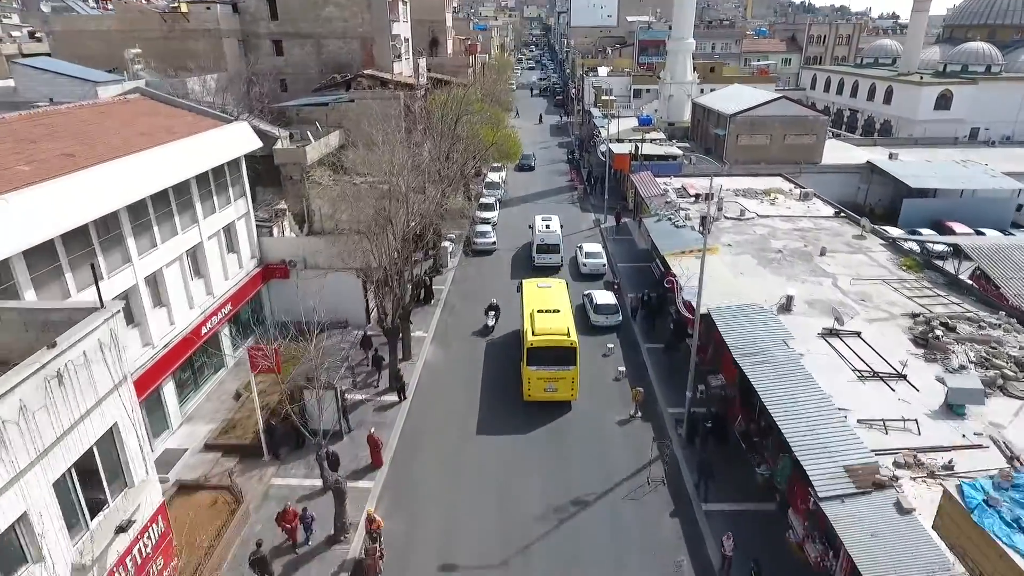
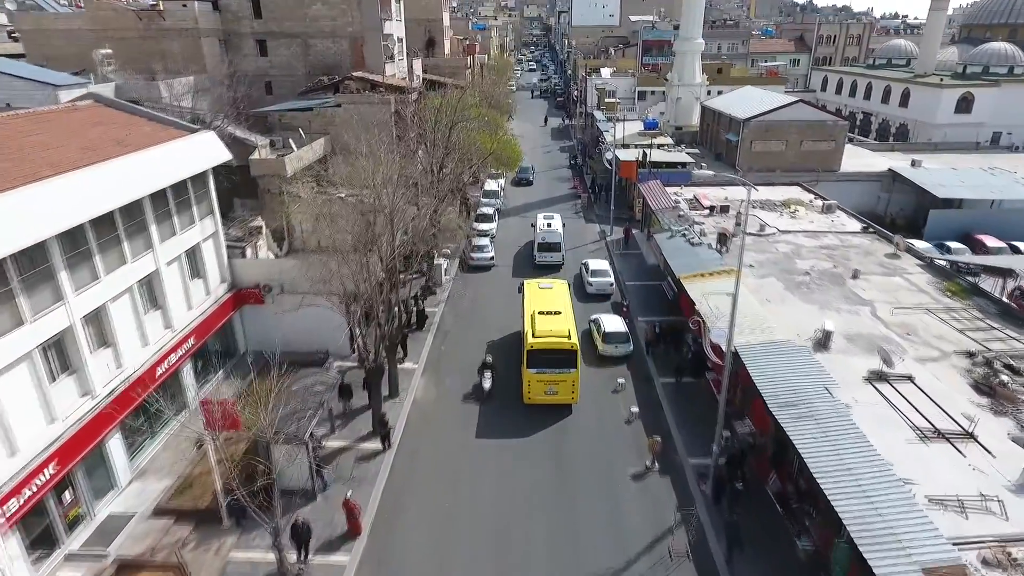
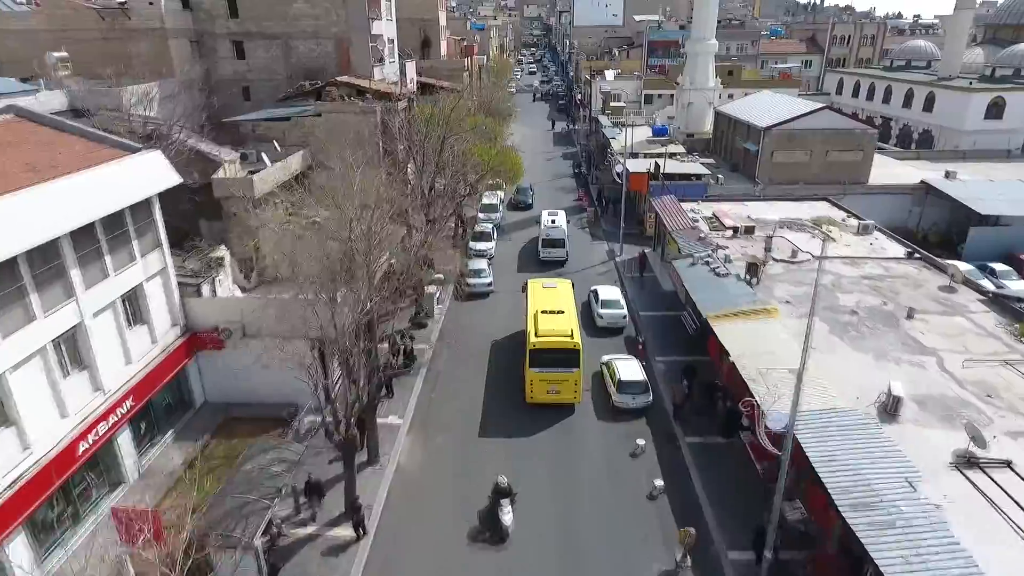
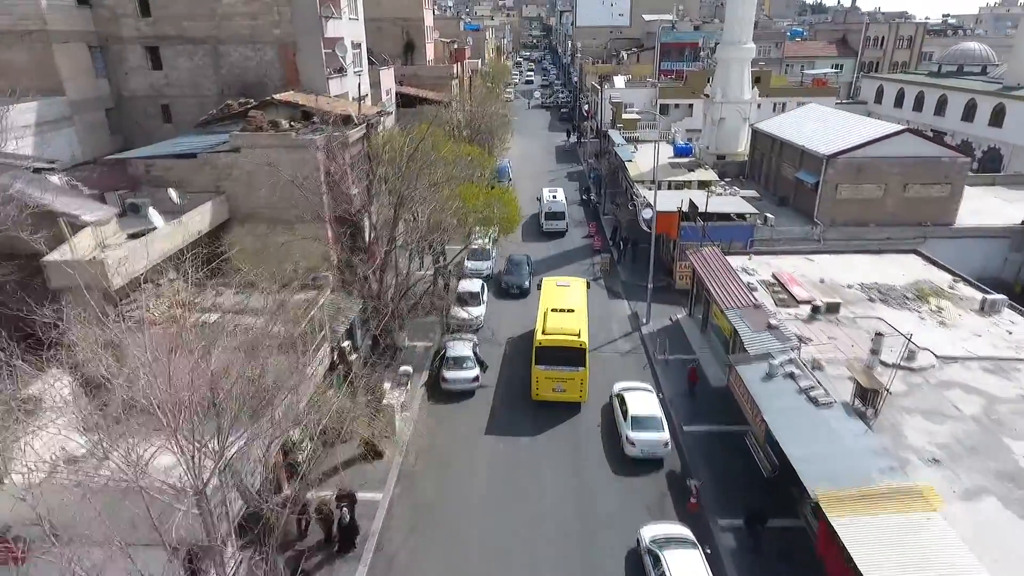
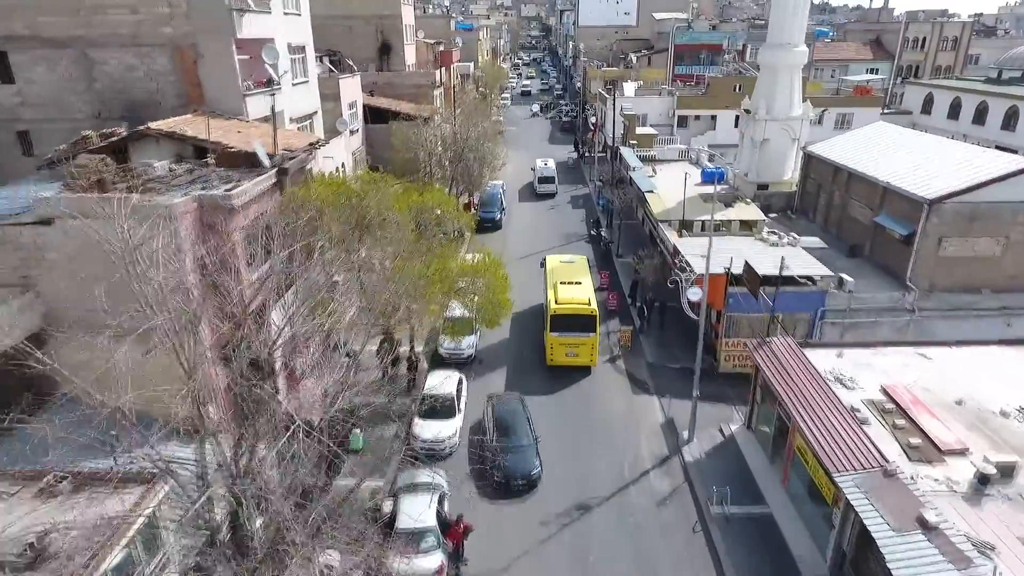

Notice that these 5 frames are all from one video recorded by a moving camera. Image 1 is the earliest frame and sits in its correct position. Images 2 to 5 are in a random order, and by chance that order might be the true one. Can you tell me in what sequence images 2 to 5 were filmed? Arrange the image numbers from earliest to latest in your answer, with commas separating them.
2, 3, 4, 5
